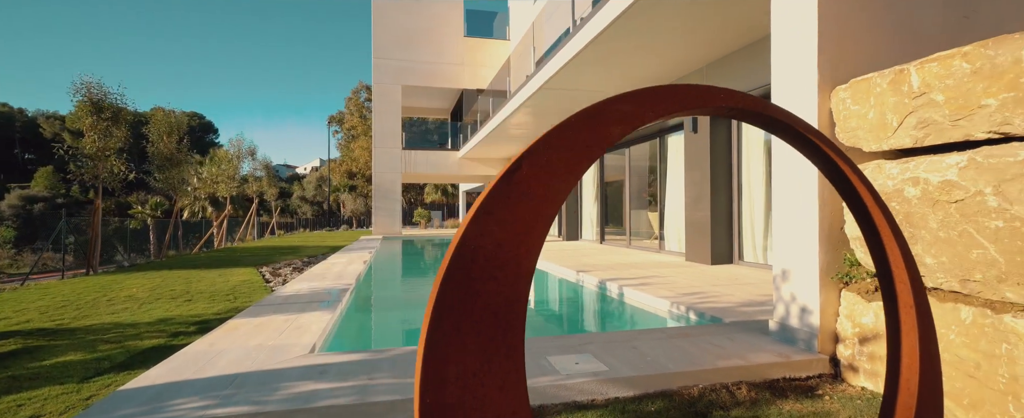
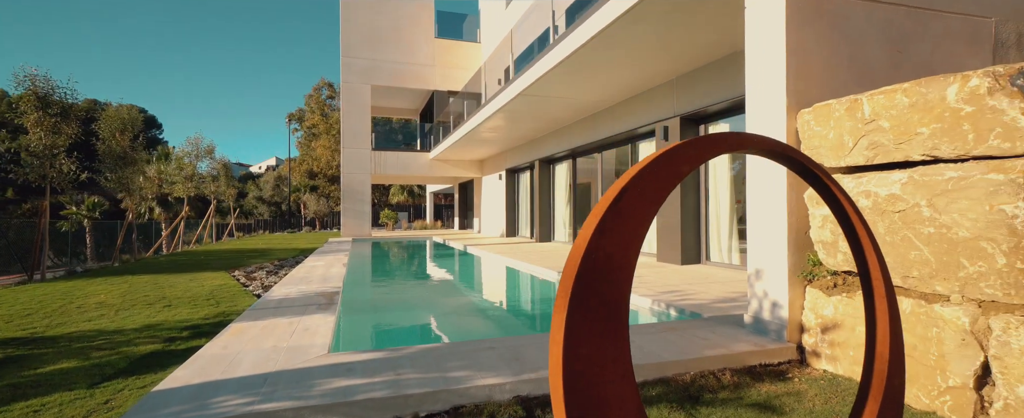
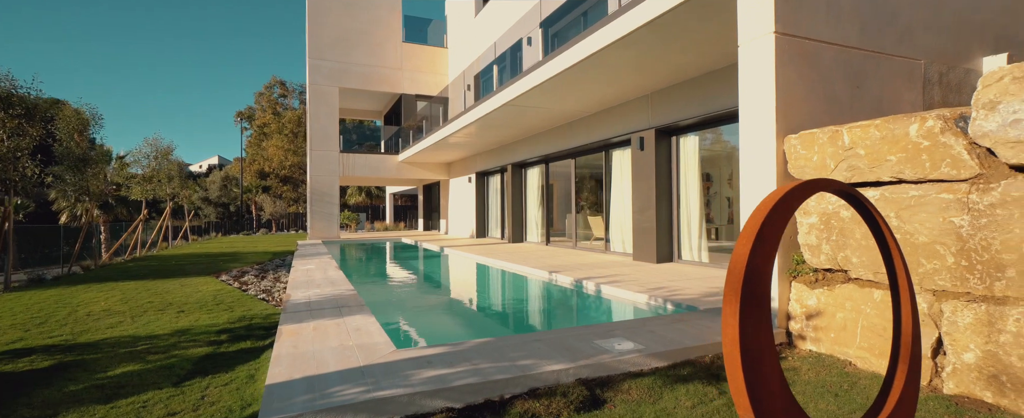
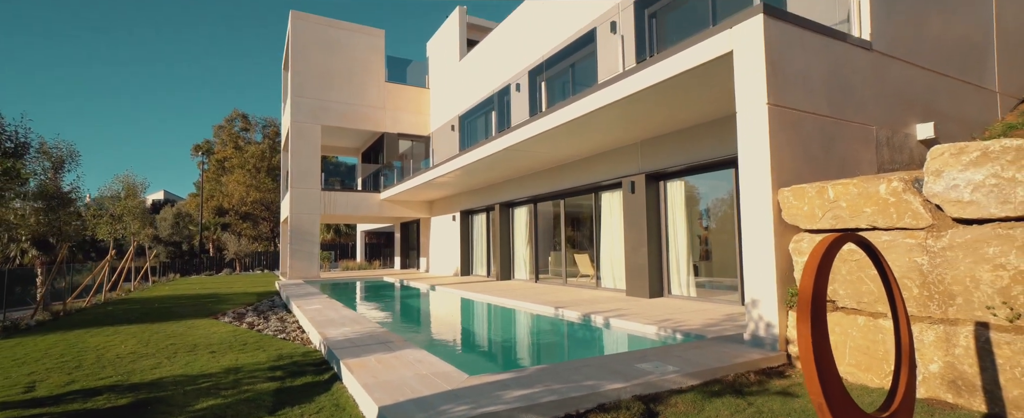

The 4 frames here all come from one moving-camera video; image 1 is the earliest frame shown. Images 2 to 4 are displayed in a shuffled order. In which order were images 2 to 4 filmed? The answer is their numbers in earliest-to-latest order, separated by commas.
2, 3, 4
